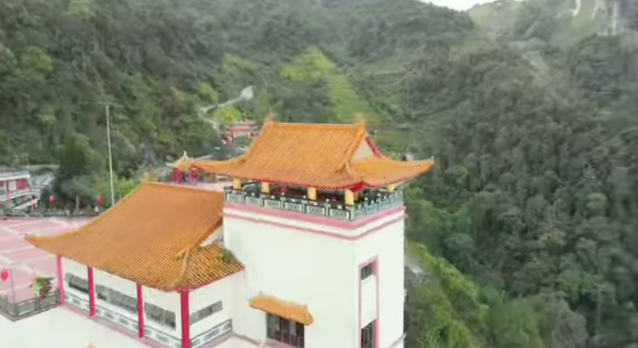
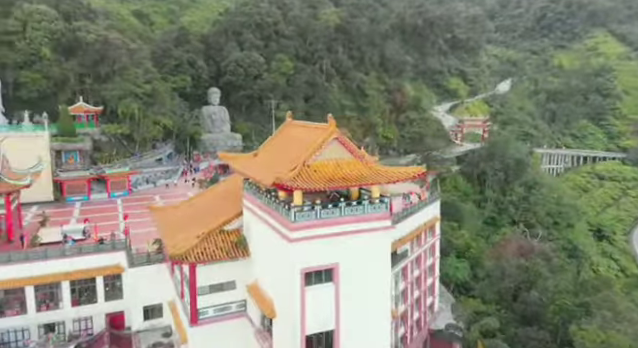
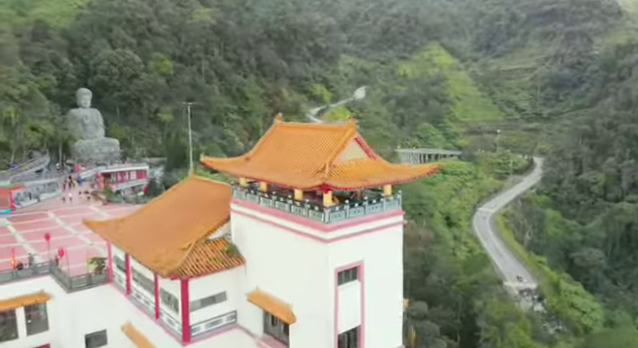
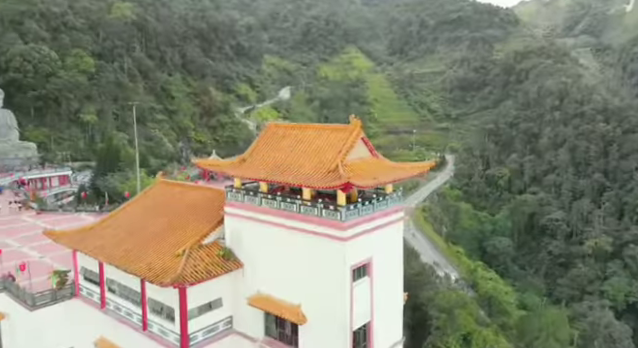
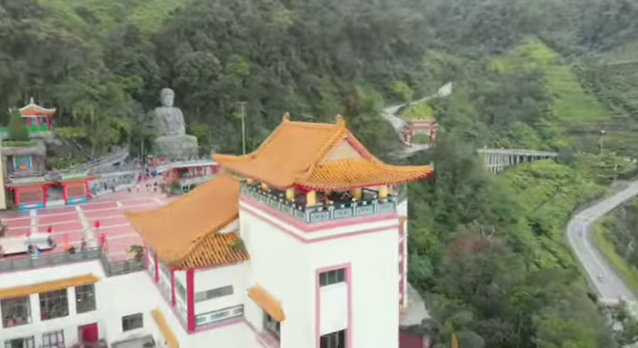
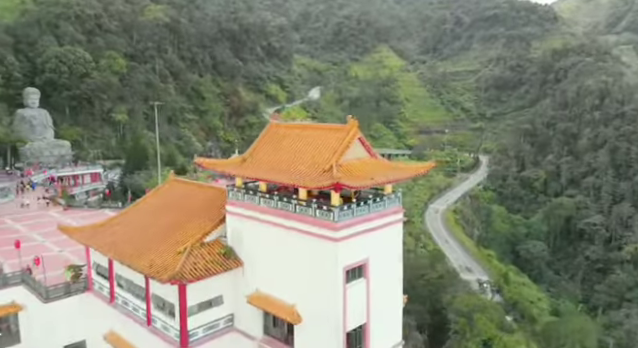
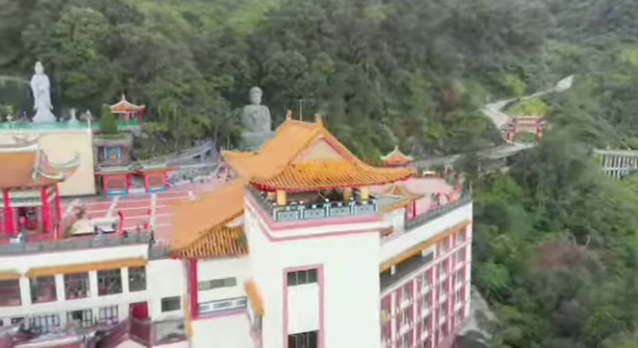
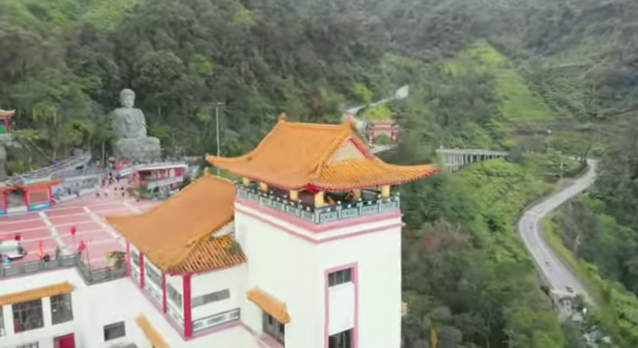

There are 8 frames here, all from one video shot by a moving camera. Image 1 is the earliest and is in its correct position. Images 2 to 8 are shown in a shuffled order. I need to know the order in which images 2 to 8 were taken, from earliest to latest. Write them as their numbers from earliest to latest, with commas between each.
4, 6, 3, 8, 5, 2, 7
